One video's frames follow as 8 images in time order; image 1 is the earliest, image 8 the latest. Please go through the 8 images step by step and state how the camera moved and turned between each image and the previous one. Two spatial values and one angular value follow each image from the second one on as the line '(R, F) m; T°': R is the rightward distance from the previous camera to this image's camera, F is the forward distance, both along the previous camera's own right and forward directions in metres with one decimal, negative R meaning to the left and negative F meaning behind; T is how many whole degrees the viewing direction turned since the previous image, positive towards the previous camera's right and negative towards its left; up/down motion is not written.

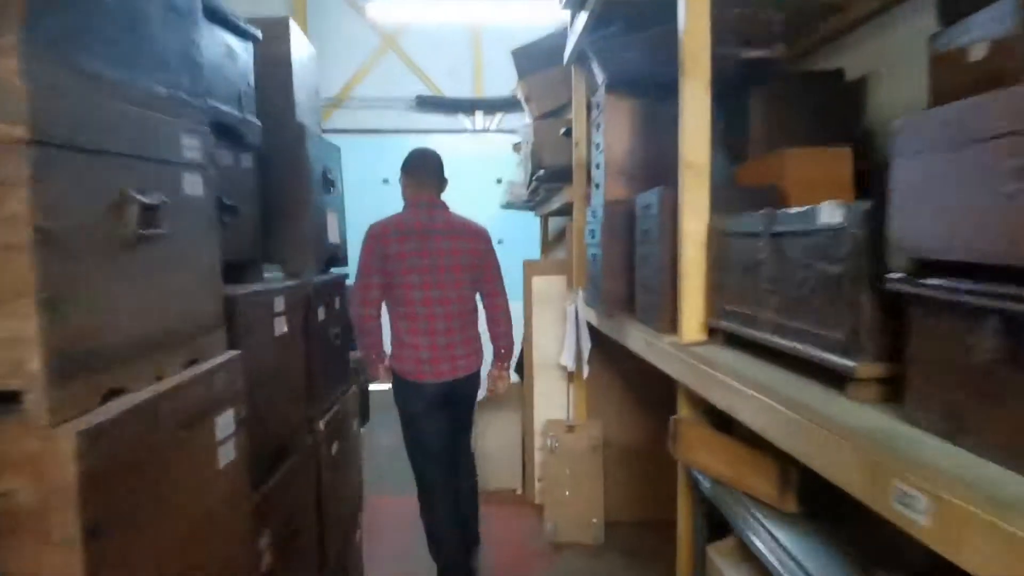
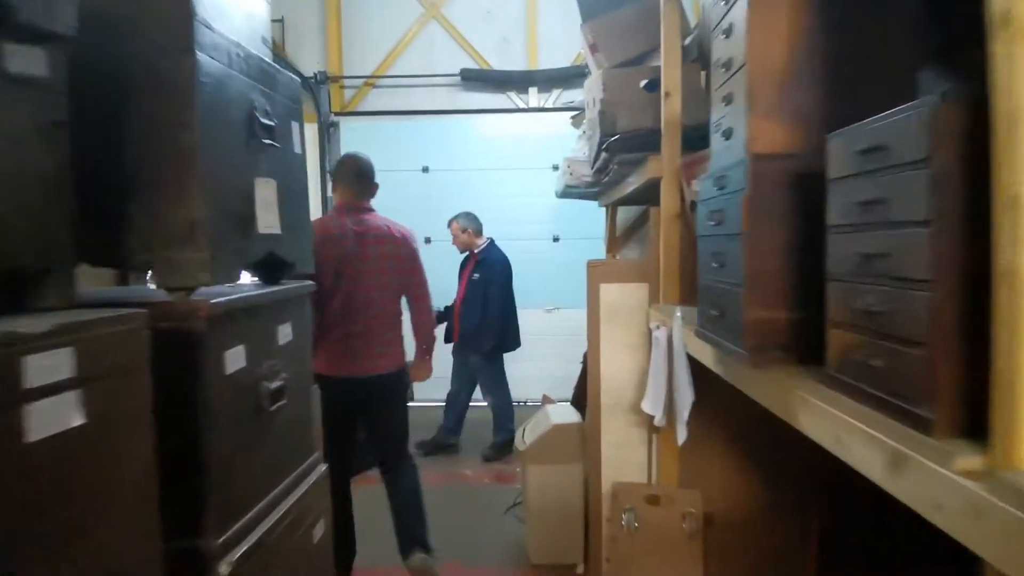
(0.0, +0.9) m; -5°
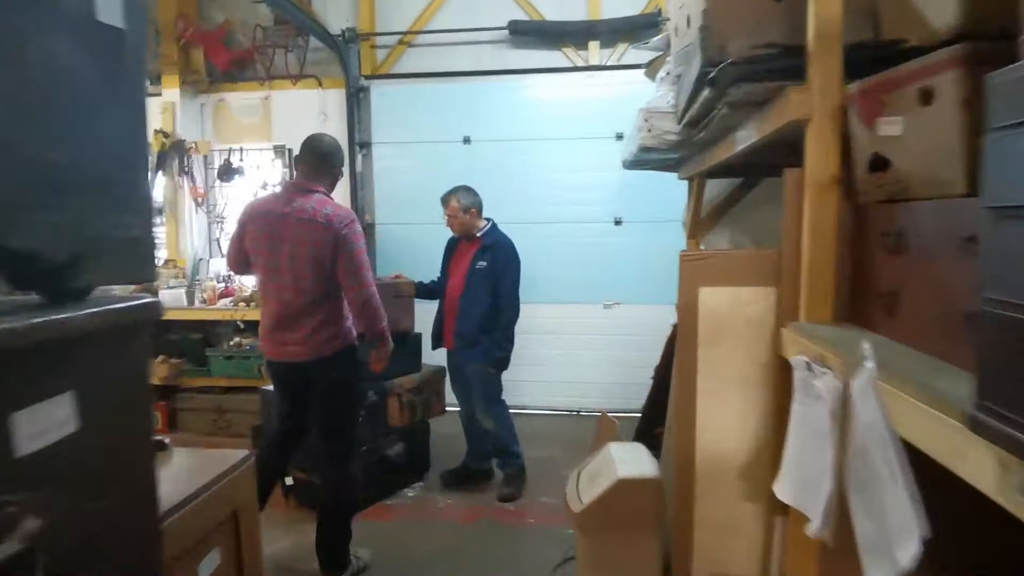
(0.0, +0.8) m; -4°
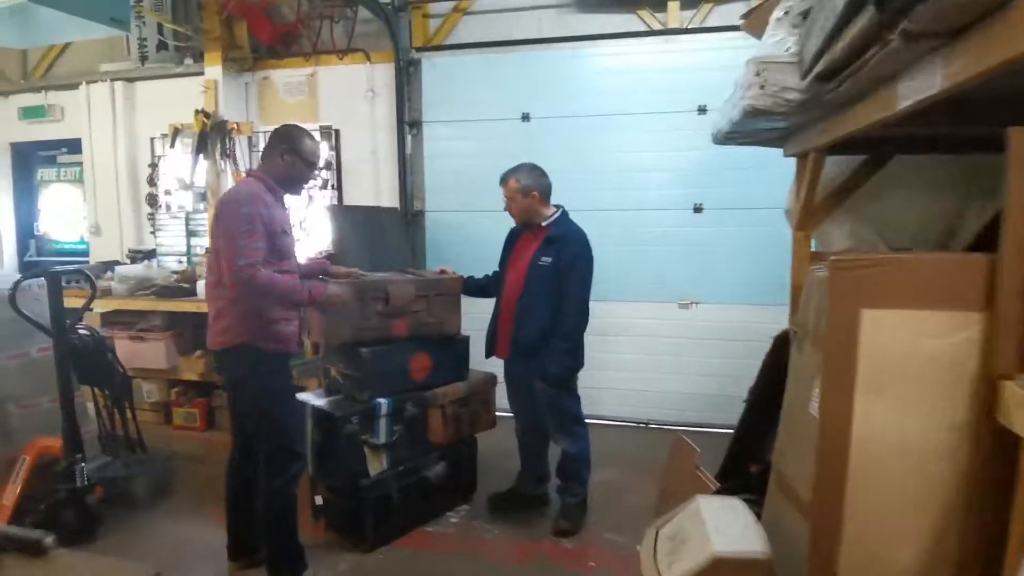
(0.0, +0.5) m; -5°
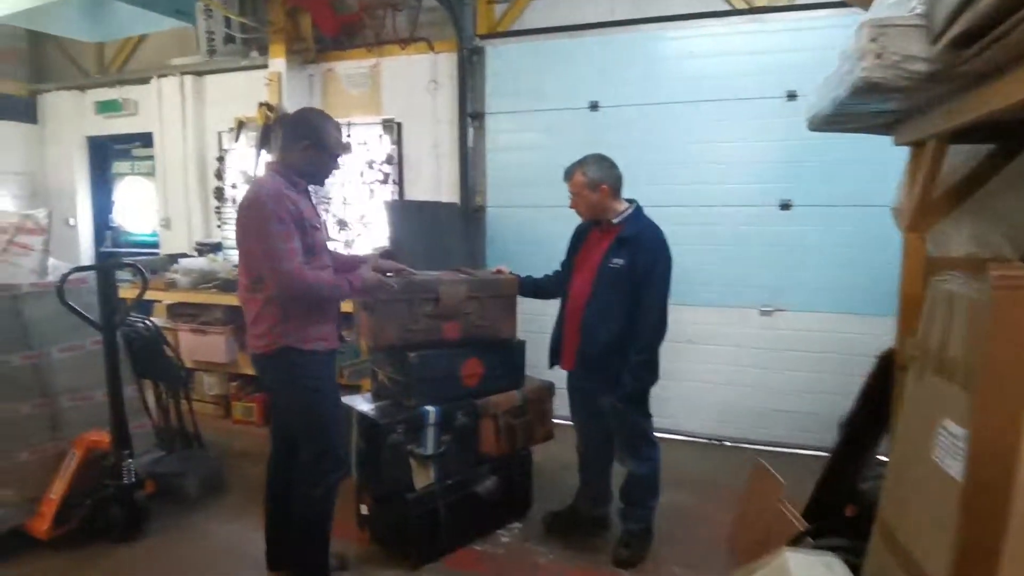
(0.0, +0.2) m; -6°
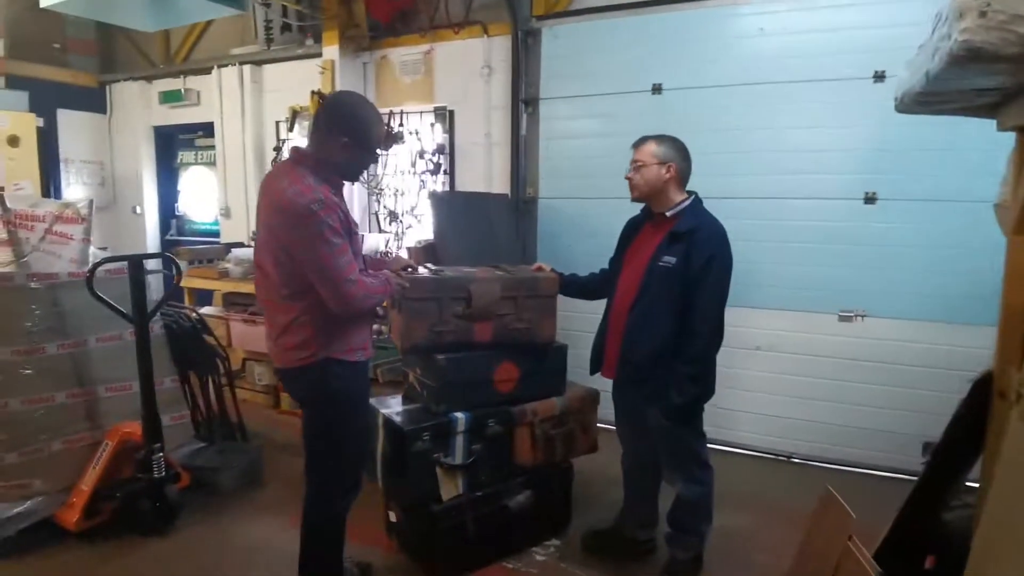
(+0.1, +0.2) m; -6°
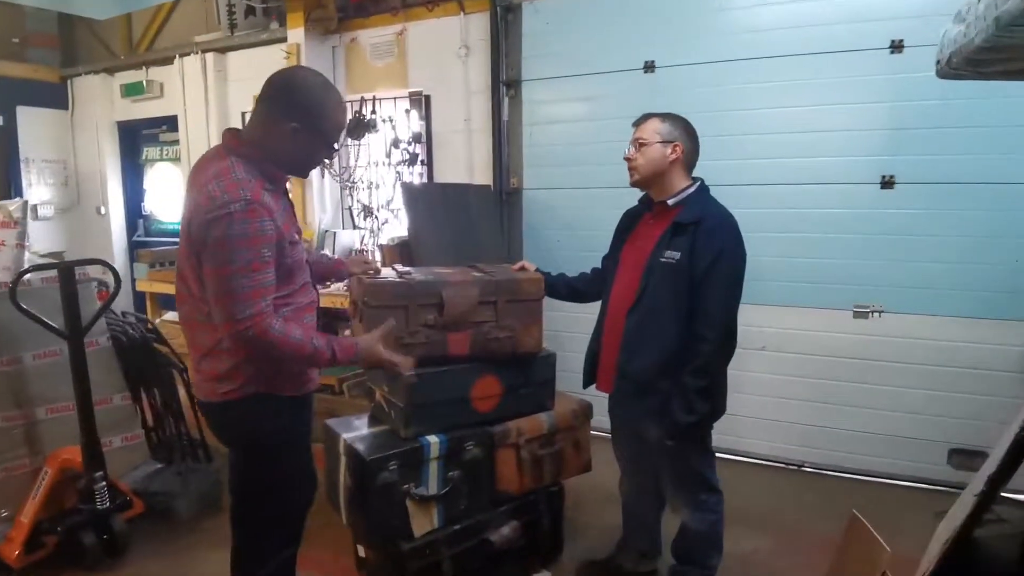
(0.0, +0.3) m; +1°
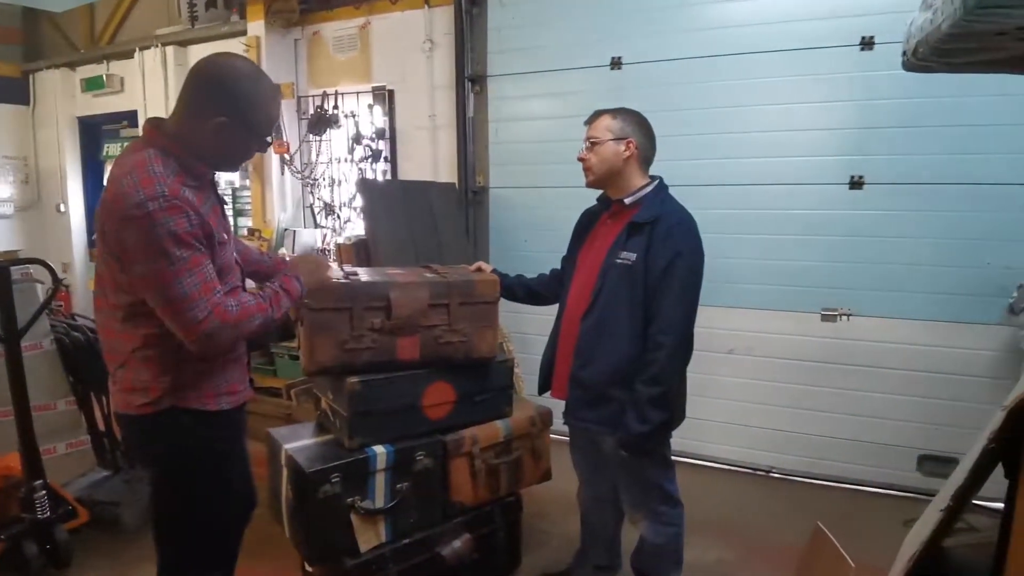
(+0.1, +0.1) m; +1°
